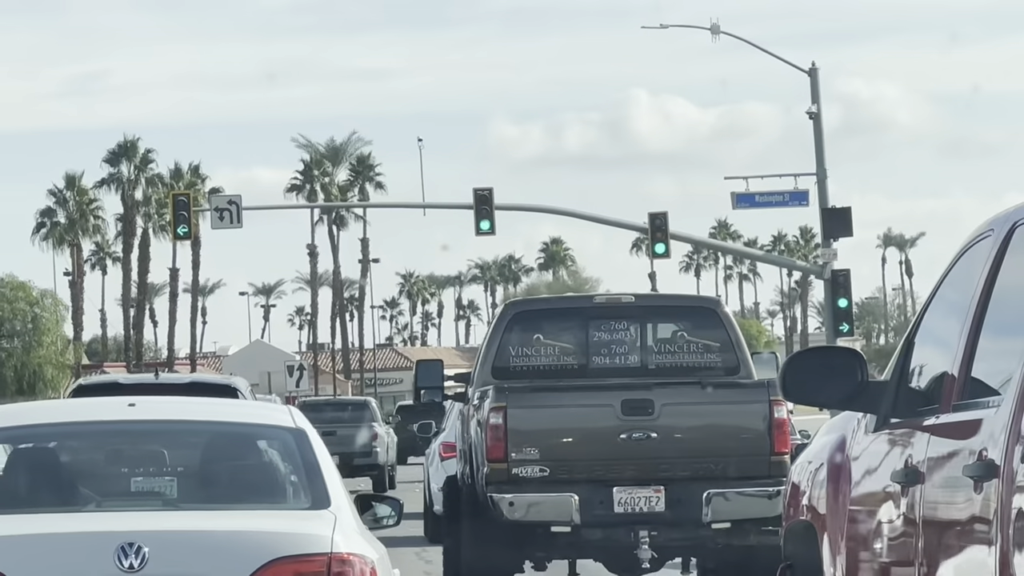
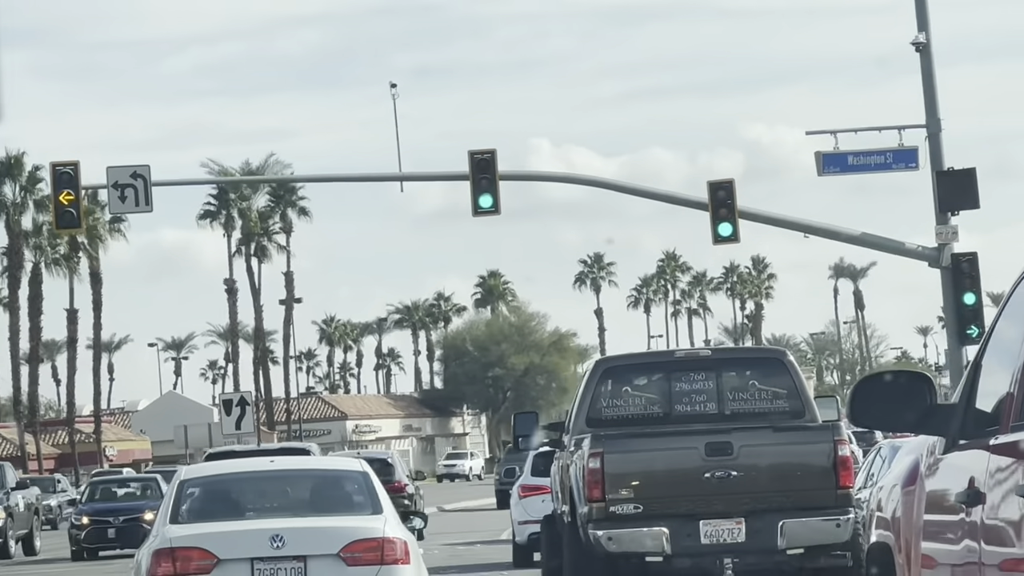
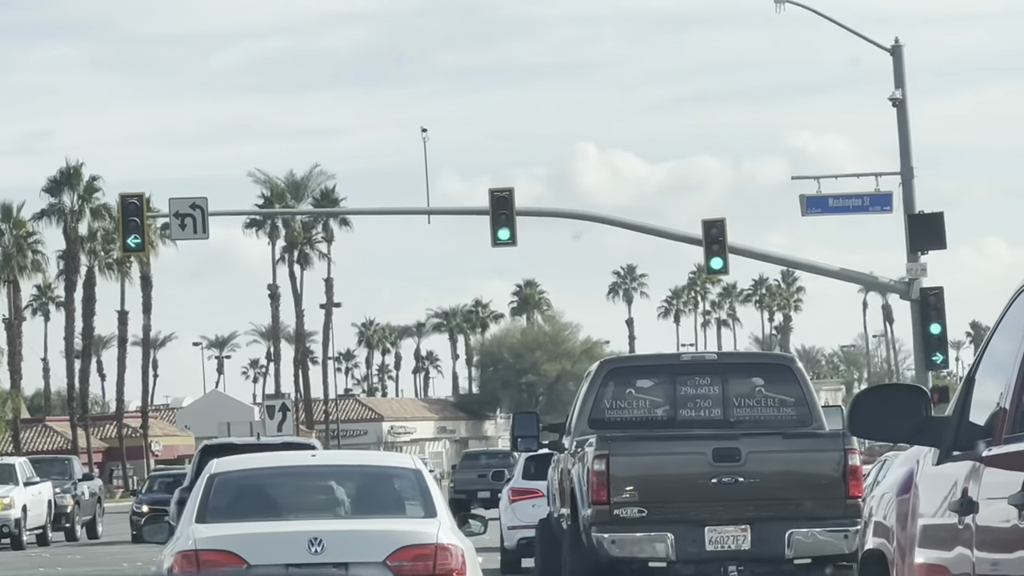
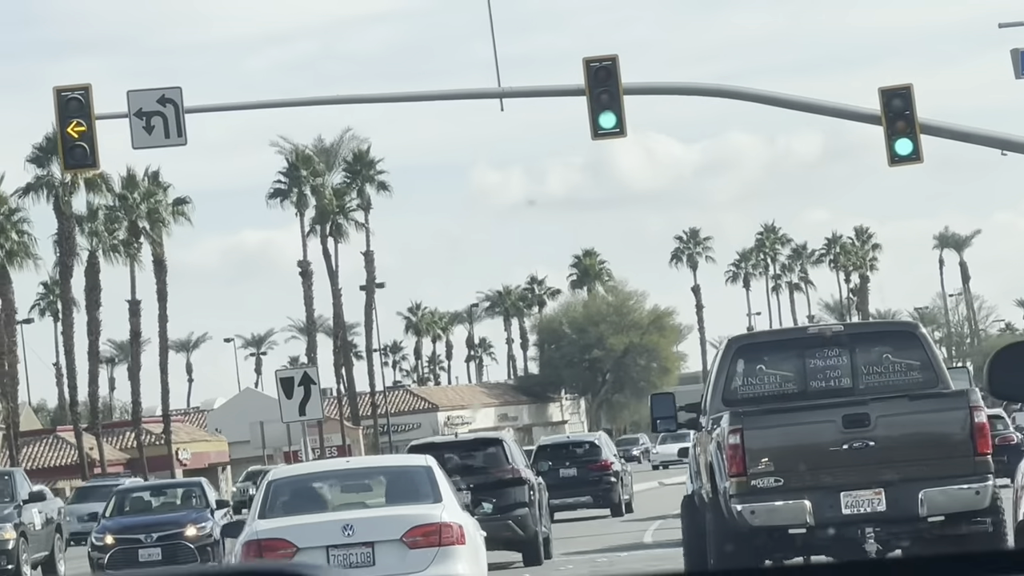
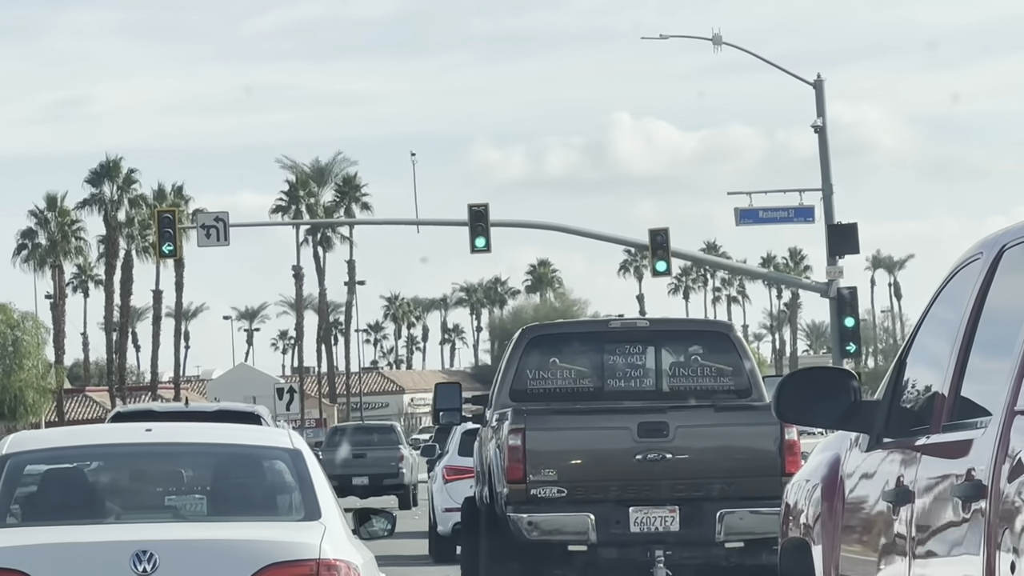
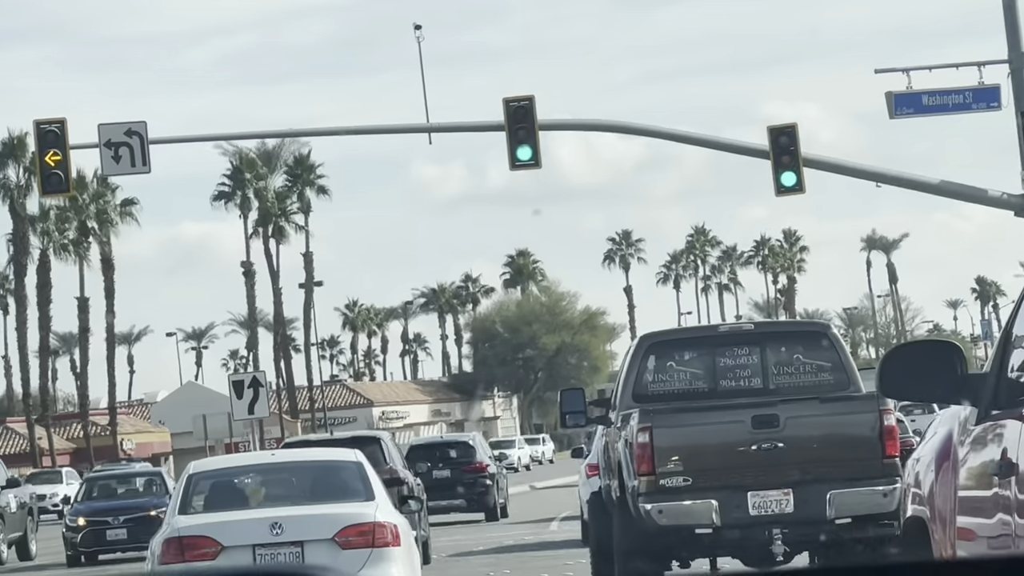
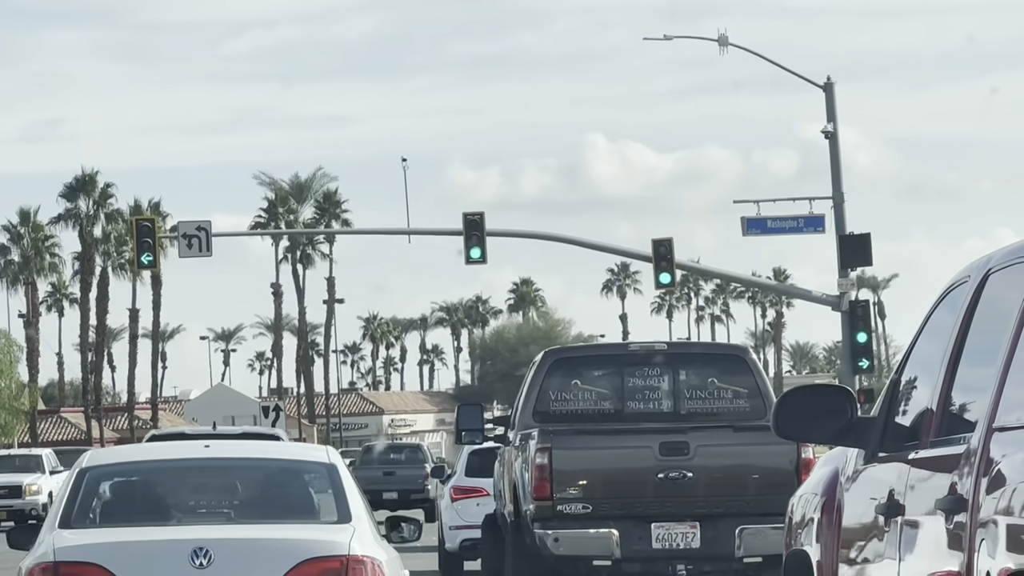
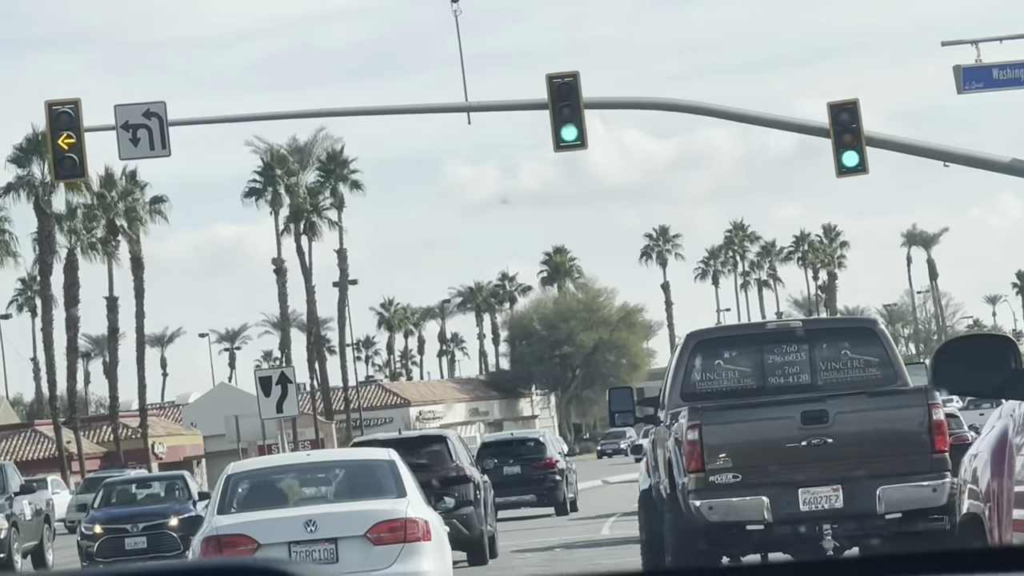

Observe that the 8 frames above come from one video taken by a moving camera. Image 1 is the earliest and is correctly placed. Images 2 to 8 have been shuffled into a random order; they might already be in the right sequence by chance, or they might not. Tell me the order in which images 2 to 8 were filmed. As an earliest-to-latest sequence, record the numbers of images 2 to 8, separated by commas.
5, 7, 3, 2, 6, 8, 4
